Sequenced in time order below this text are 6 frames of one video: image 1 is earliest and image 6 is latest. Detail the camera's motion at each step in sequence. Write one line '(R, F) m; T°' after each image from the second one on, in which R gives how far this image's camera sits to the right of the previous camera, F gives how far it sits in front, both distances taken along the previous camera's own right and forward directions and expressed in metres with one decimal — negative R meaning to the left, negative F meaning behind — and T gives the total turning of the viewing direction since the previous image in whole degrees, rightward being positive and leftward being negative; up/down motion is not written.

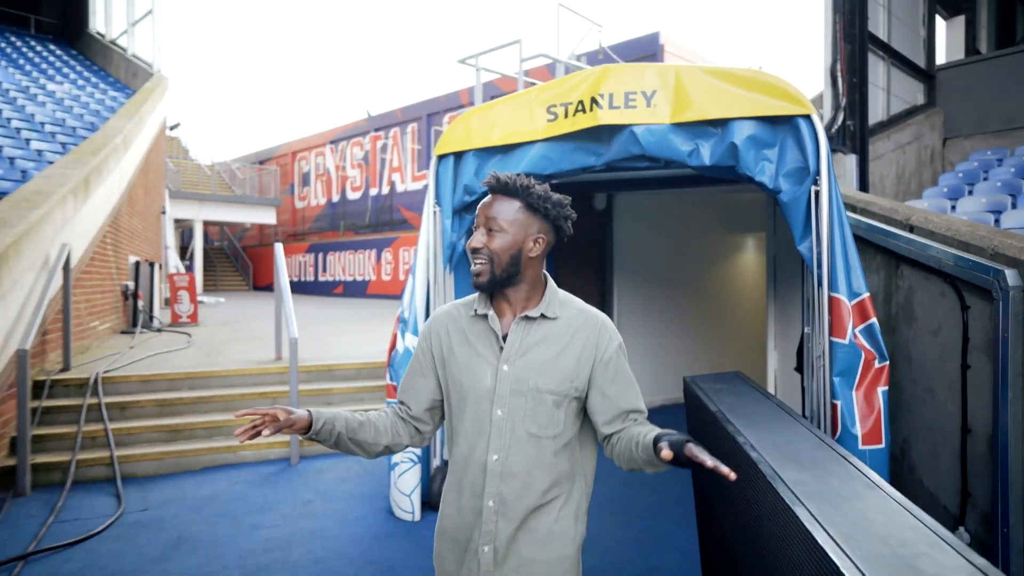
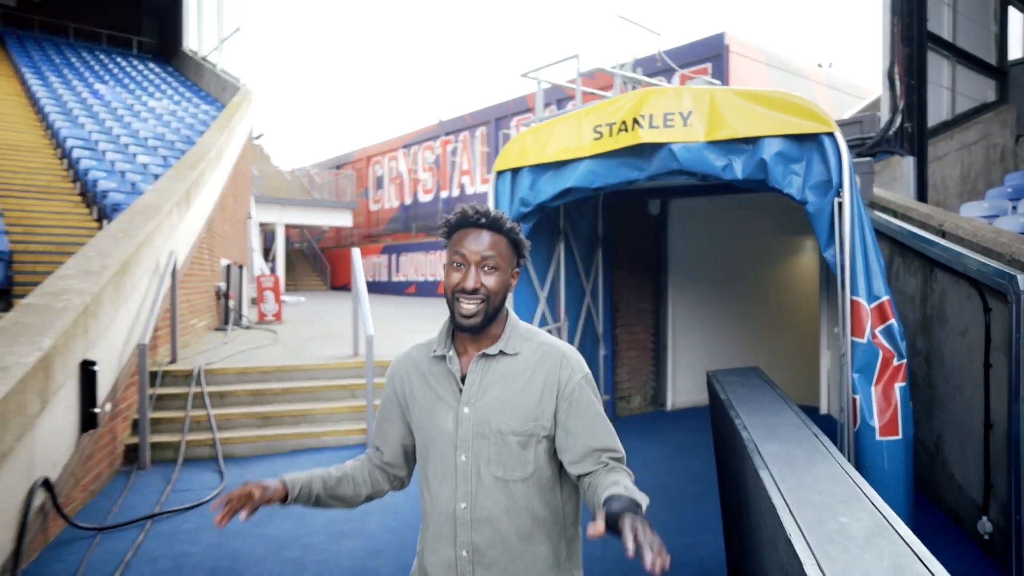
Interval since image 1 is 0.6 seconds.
(+0.1, -0.4) m; -6°
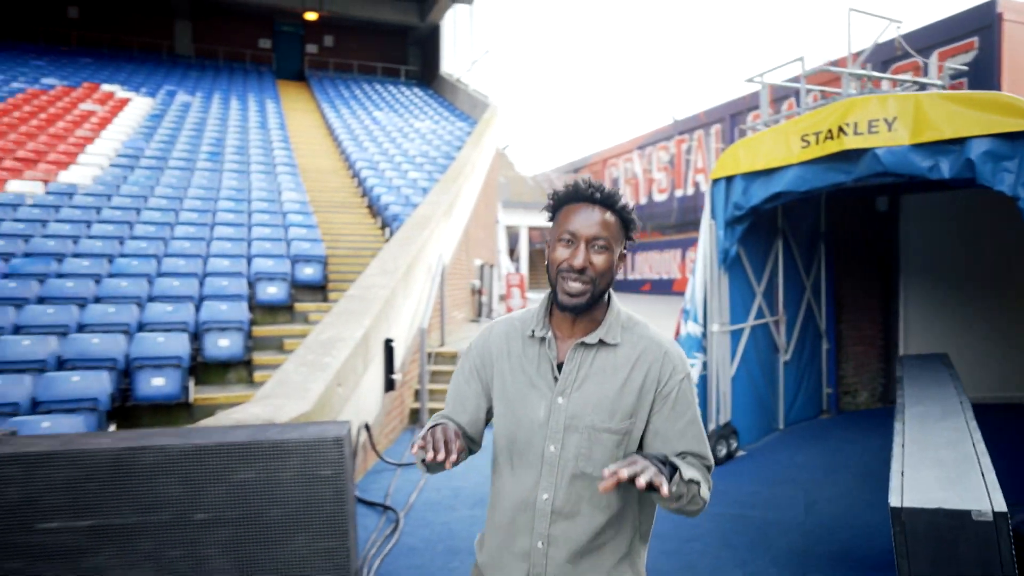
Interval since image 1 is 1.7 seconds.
(+0.2, -0.7) m; -19°
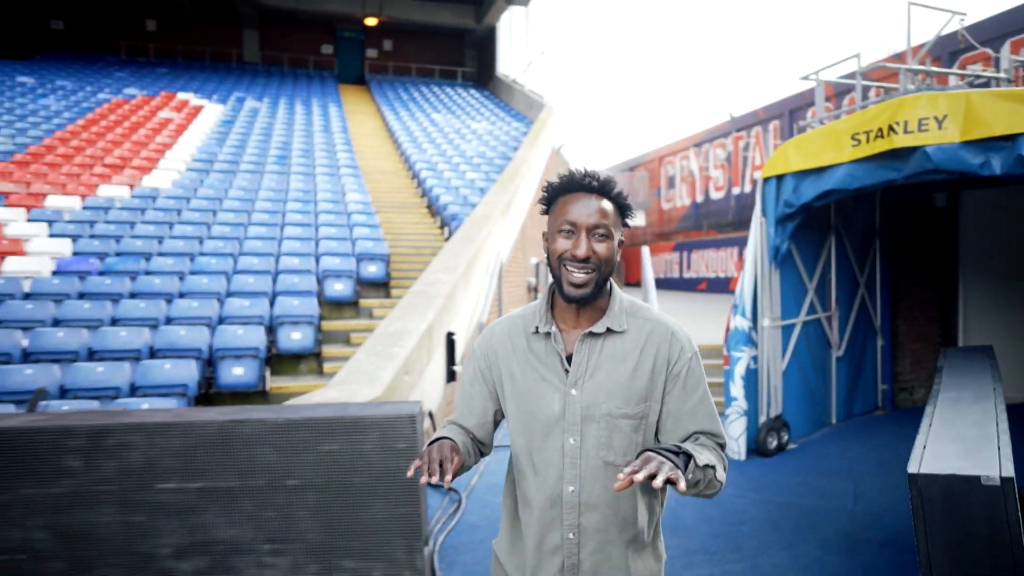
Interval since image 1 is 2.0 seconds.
(0.0, -0.2) m; -4°
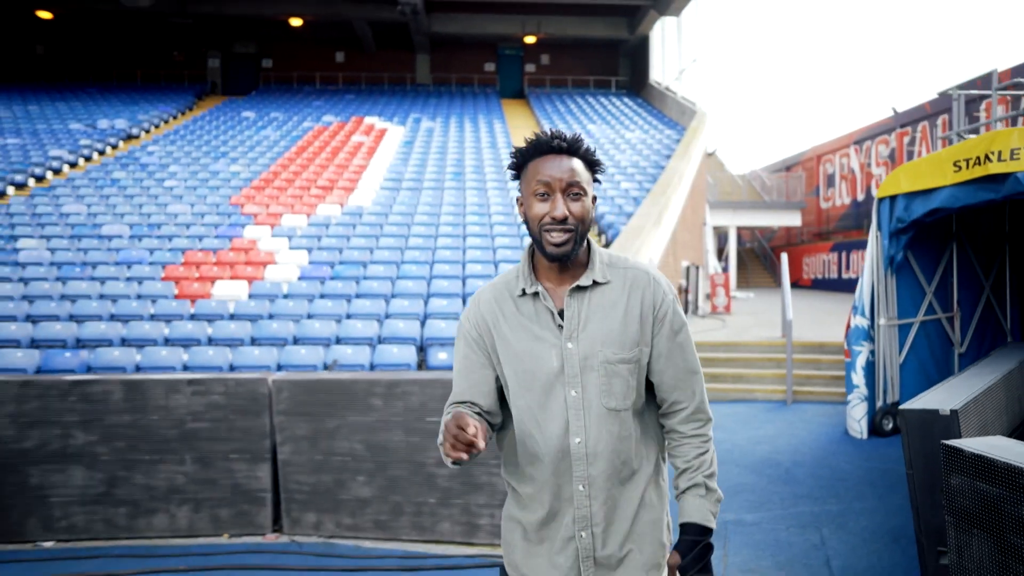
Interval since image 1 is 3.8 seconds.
(0.0, -1.3) m; -12°
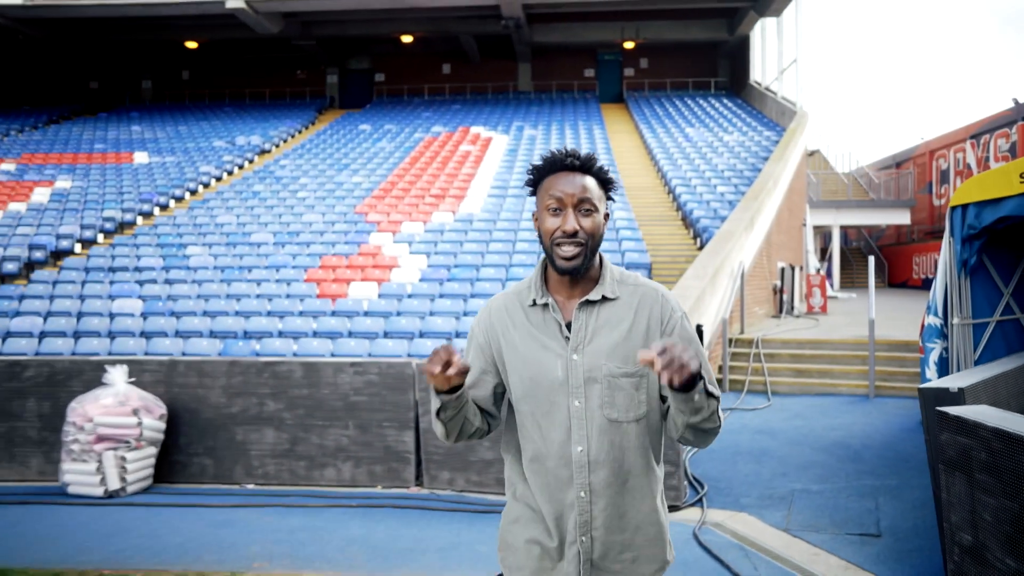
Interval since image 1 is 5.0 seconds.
(0.0, -0.9) m; -8°
